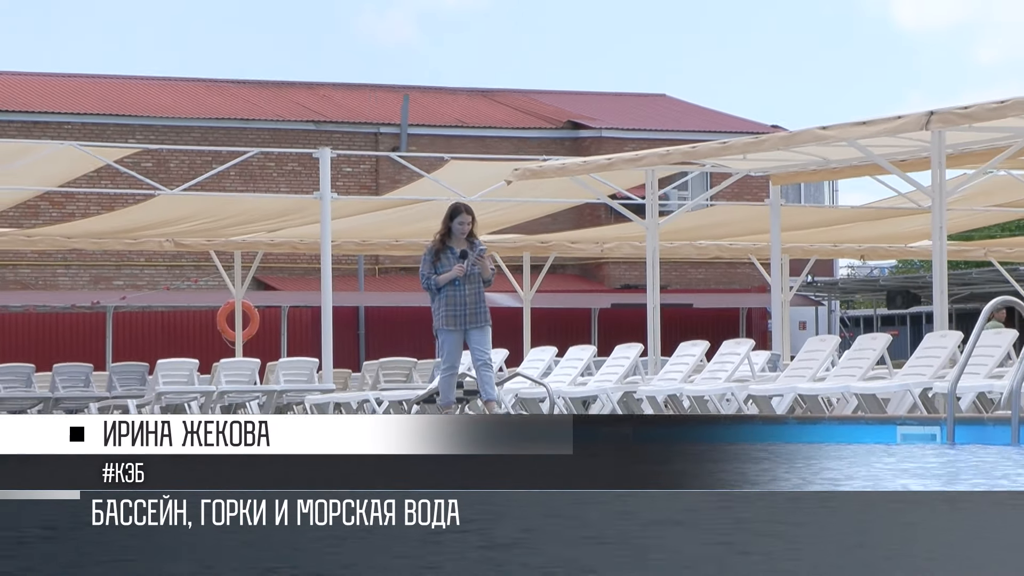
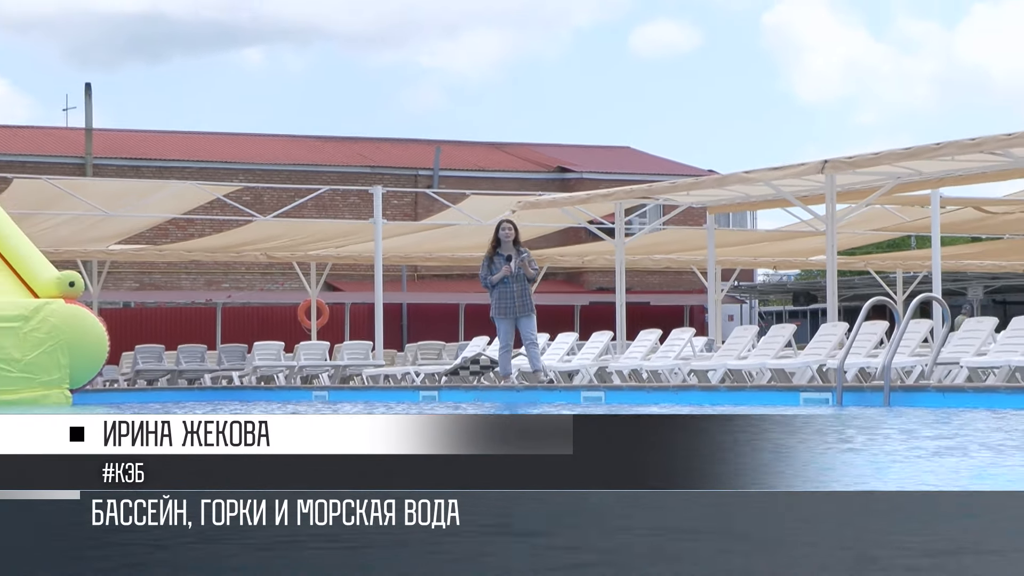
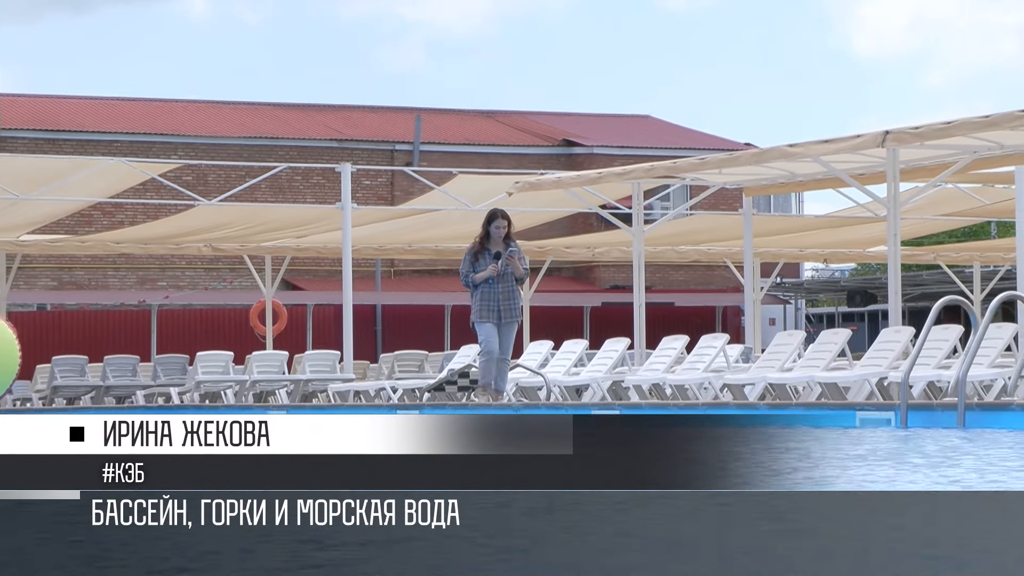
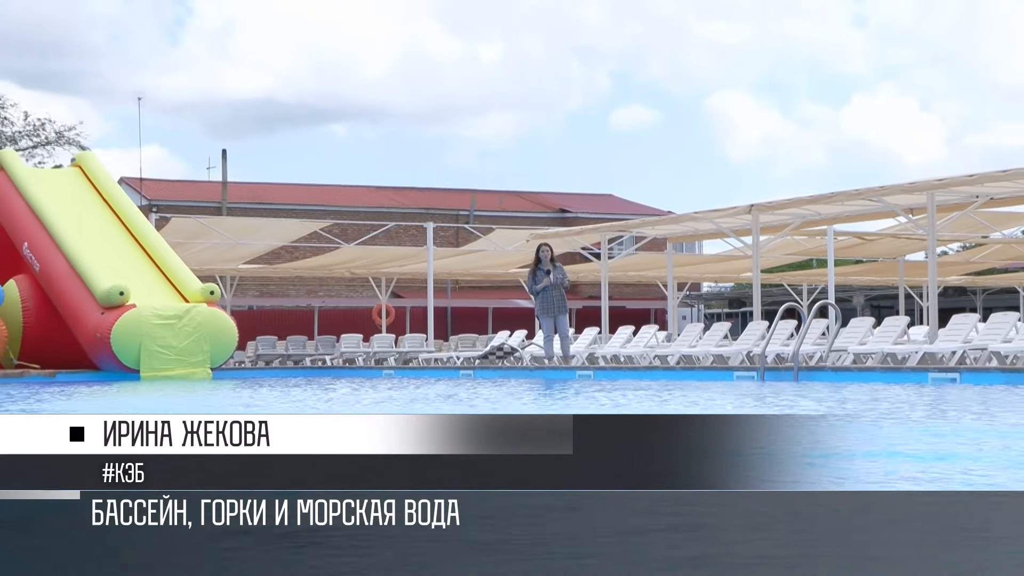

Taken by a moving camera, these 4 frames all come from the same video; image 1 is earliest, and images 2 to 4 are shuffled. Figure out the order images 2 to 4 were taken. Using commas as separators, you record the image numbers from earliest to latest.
3, 2, 4
